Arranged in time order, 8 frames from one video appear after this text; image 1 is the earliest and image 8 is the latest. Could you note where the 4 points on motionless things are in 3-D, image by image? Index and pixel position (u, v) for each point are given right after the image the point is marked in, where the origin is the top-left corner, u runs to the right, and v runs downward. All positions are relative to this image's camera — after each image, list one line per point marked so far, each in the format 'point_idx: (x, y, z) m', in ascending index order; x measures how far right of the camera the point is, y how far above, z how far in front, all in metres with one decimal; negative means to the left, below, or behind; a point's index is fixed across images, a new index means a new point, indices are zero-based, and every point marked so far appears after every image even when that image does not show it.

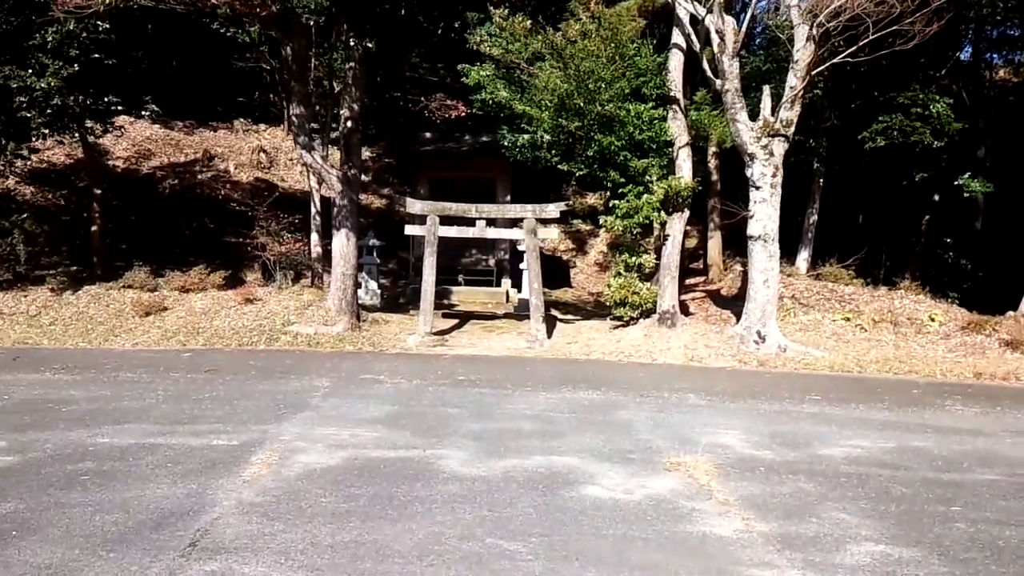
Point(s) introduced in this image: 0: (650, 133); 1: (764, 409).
0: (+1.9, +2.1, +10.7) m
1: (+2.3, -1.1, +7.4) m
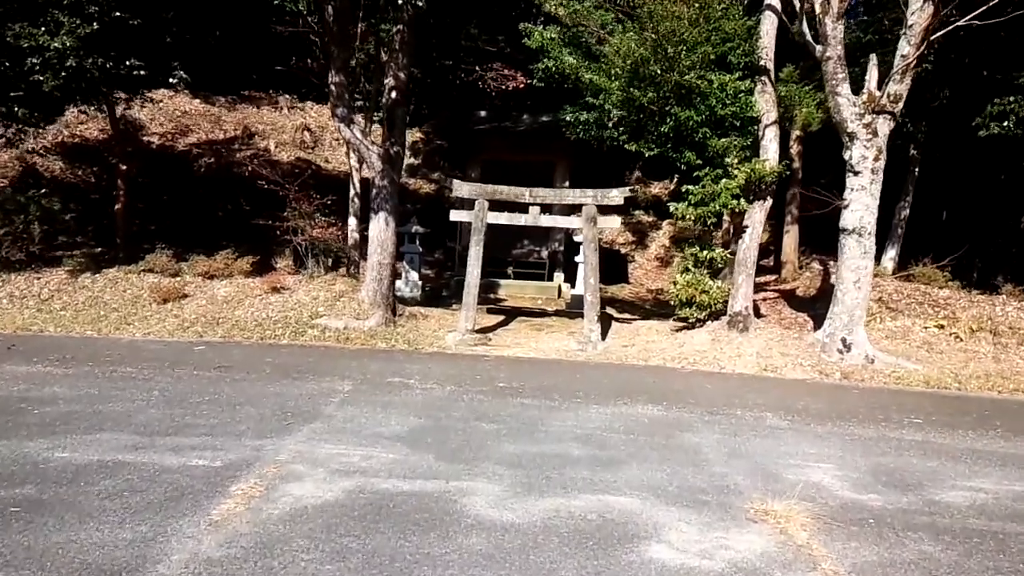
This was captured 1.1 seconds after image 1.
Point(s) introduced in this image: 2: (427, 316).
0: (+2.5, +2.1, +9.5) m
1: (+2.7, -1.1, +6.2) m
2: (-1.2, -0.4, +11.3) m
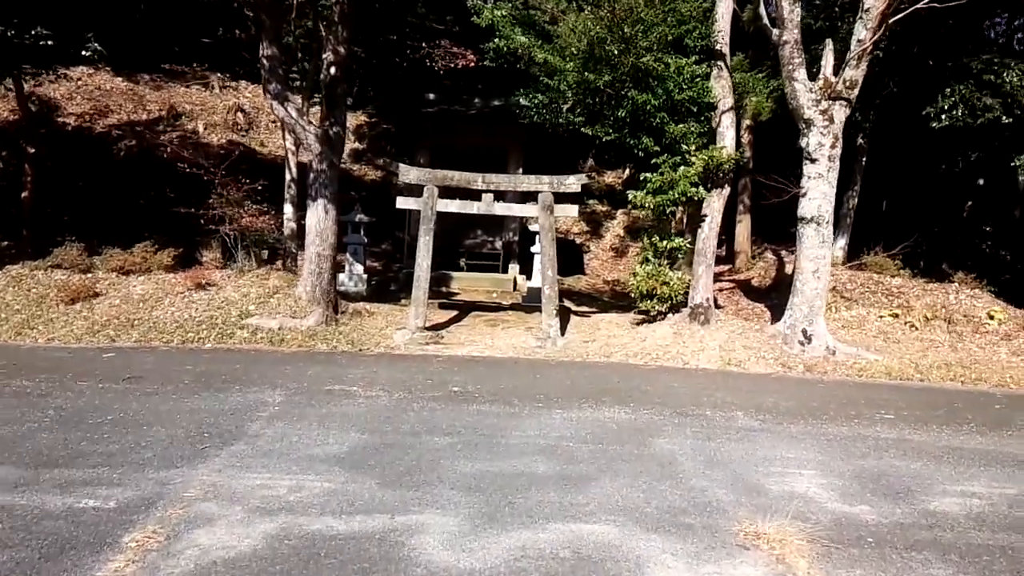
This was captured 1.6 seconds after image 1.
0: (+1.9, +2.2, +9.1) m
1: (+2.4, -1.1, +5.8) m
2: (-1.9, -0.3, +10.6) m
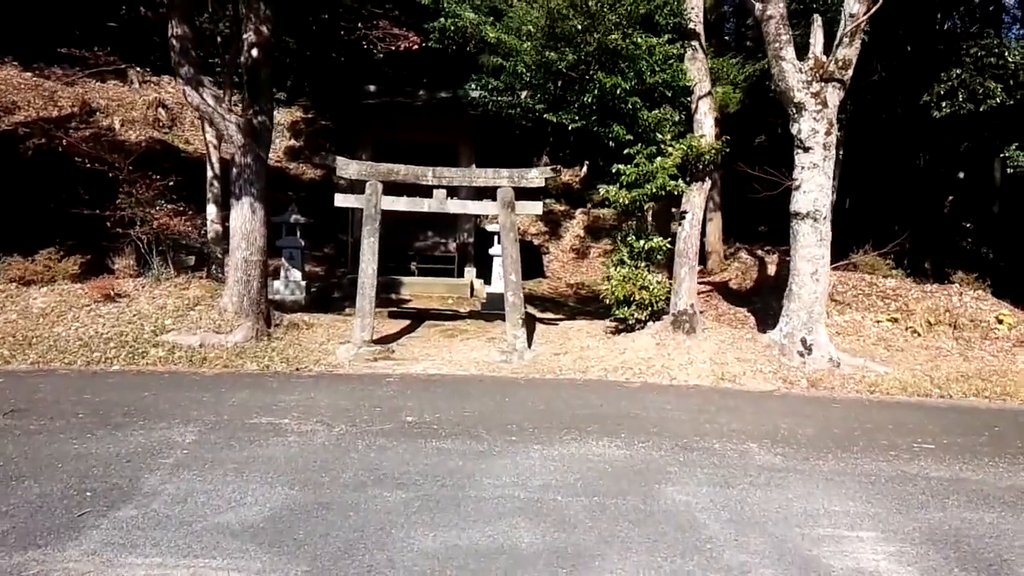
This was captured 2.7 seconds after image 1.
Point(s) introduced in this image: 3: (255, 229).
0: (+1.5, +2.1, +8.0) m
1: (+2.2, -1.1, +4.8) m
2: (-2.3, -0.4, +9.4) m
3: (-2.7, +0.6, +8.5) m
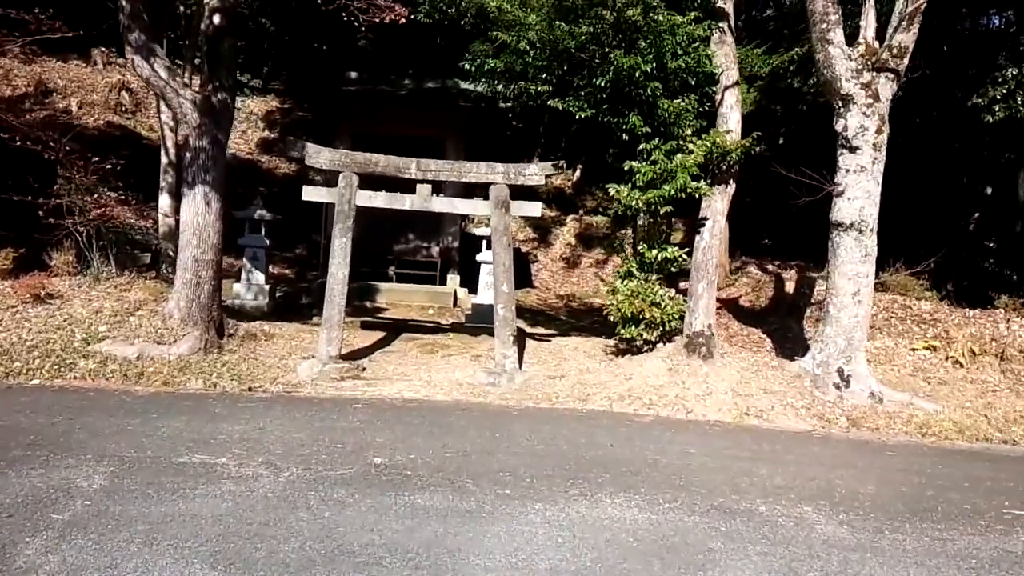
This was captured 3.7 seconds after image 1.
0: (+1.5, +2.0, +7.0) m
1: (+2.2, -1.3, +3.7) m
2: (-2.4, -0.5, +8.2) m
3: (-2.7, +0.6, +7.3) m
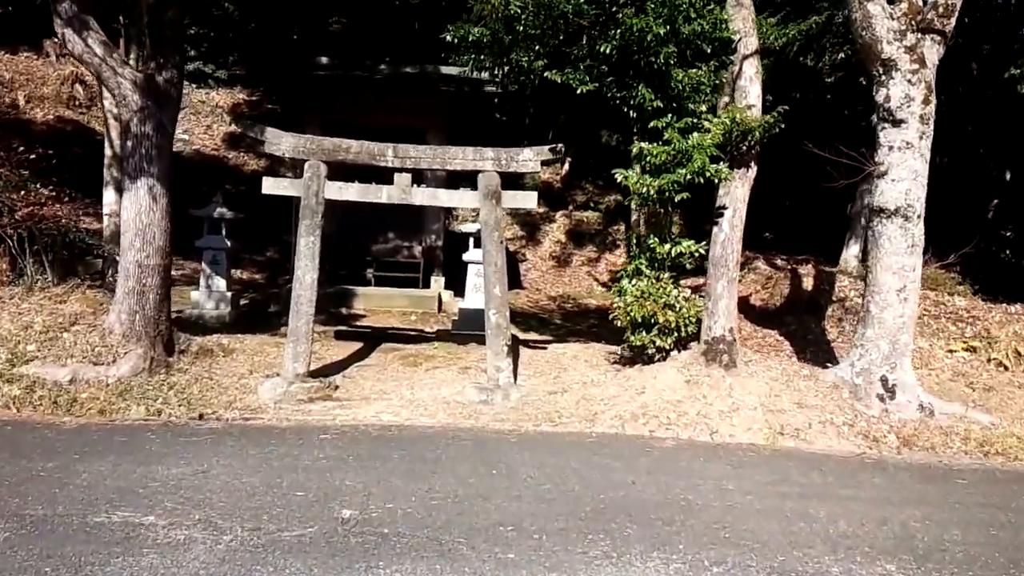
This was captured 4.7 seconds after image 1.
0: (+1.4, +2.0, +6.1) m
1: (+2.2, -1.2, +2.9) m
2: (-2.5, -0.5, +7.2) m
3: (-2.8, +0.5, +6.3) m
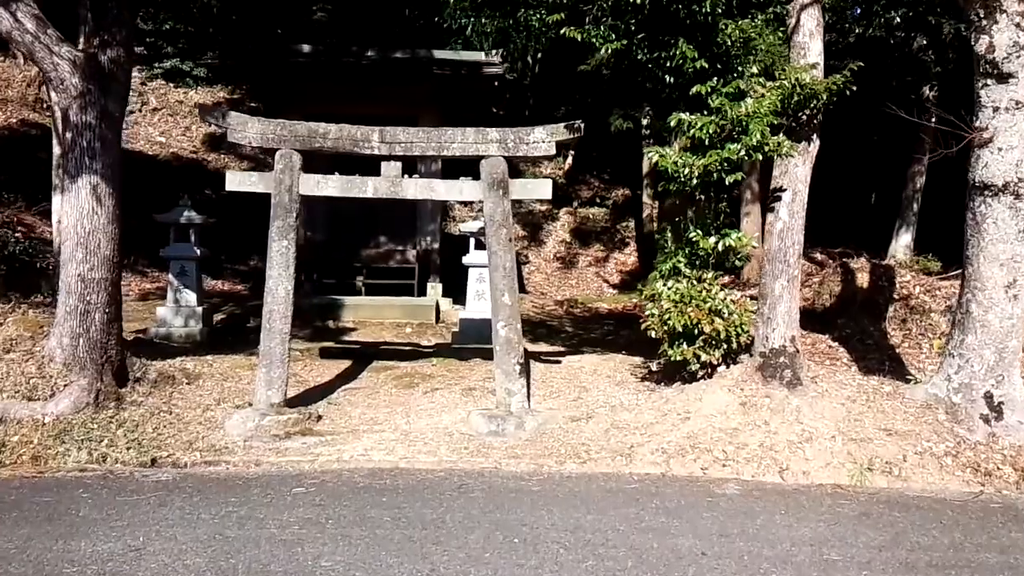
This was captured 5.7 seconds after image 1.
0: (+1.5, +2.0, +5.0) m
1: (+2.3, -1.2, +1.8) m
2: (-2.4, -0.6, +6.2) m
3: (-2.7, +0.4, +5.3) m
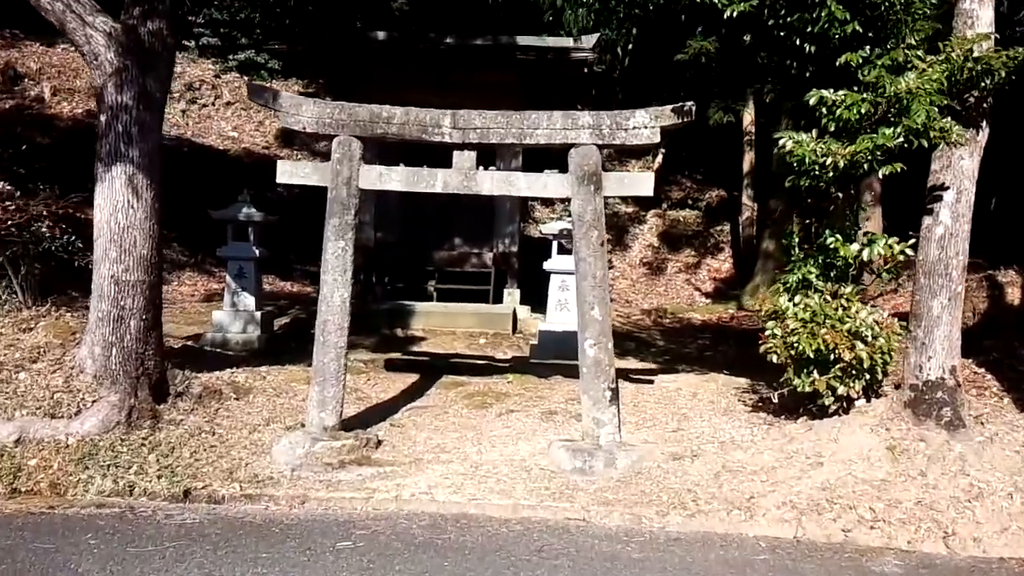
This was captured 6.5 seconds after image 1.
0: (+2.0, +1.9, +4.0) m
1: (+2.5, -1.3, +0.7) m
2: (-1.8, -0.7, +5.5) m
3: (-2.2, +0.4, +4.7) m
